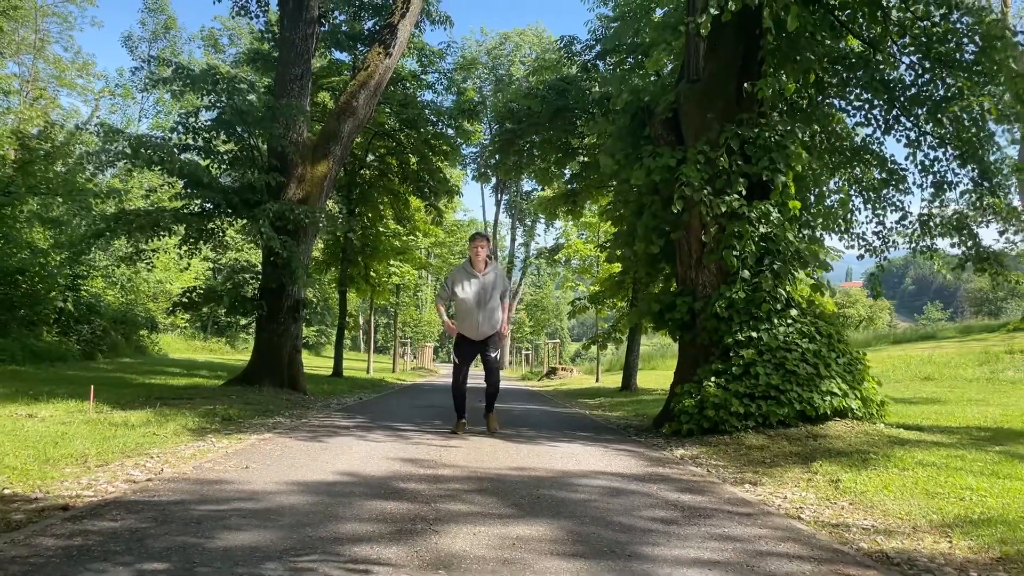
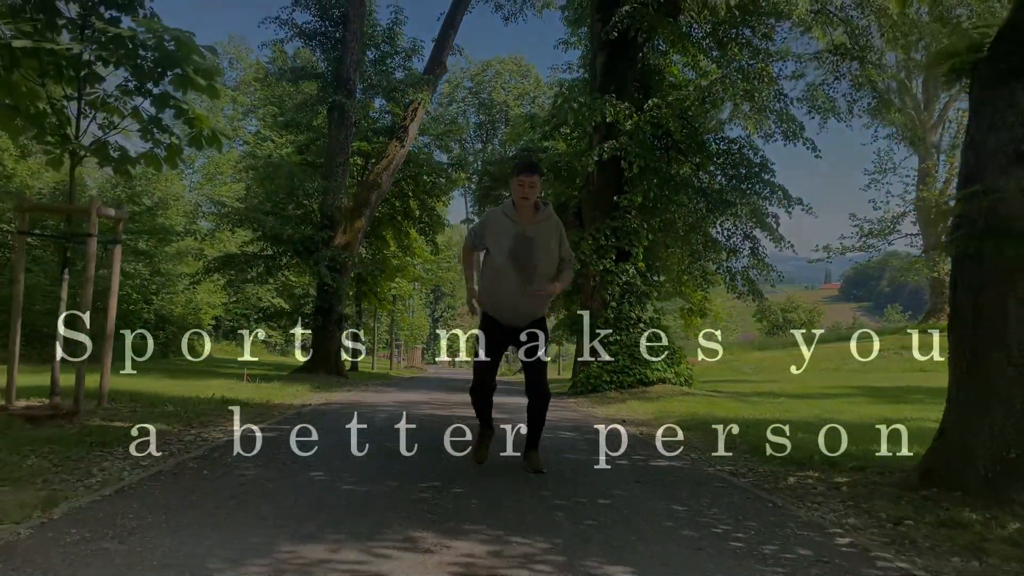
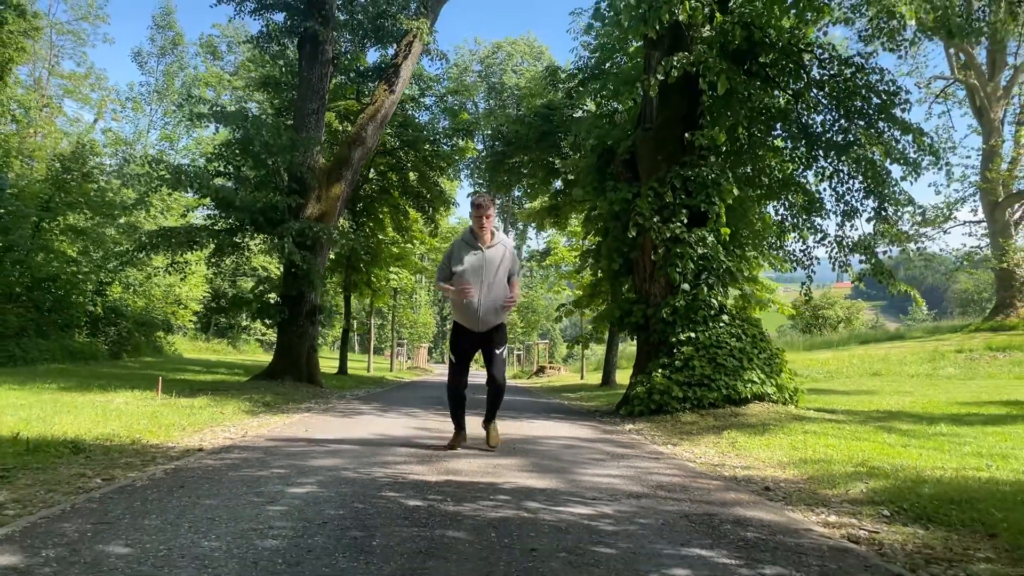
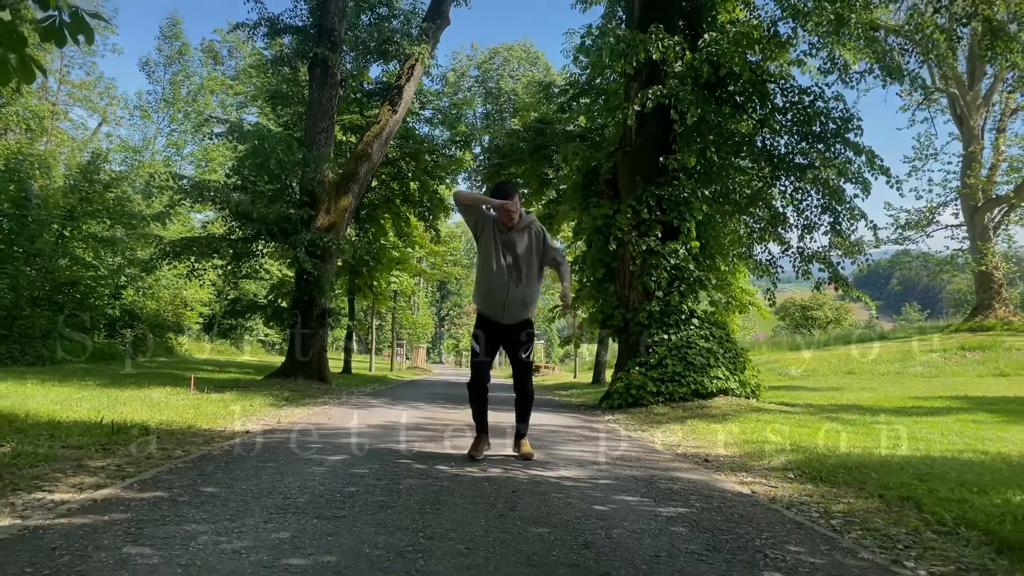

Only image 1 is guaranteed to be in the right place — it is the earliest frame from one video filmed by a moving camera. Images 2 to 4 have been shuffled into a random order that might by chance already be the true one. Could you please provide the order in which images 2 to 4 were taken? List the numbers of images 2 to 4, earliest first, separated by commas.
3, 4, 2
